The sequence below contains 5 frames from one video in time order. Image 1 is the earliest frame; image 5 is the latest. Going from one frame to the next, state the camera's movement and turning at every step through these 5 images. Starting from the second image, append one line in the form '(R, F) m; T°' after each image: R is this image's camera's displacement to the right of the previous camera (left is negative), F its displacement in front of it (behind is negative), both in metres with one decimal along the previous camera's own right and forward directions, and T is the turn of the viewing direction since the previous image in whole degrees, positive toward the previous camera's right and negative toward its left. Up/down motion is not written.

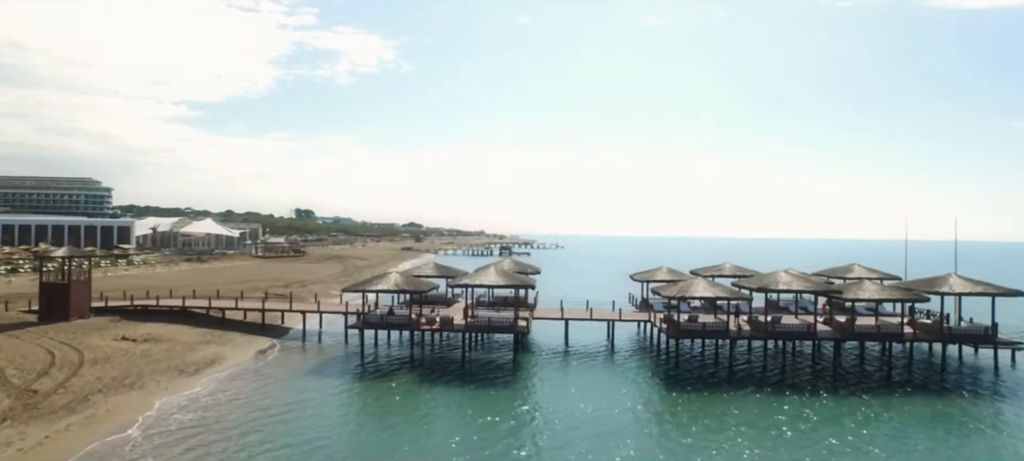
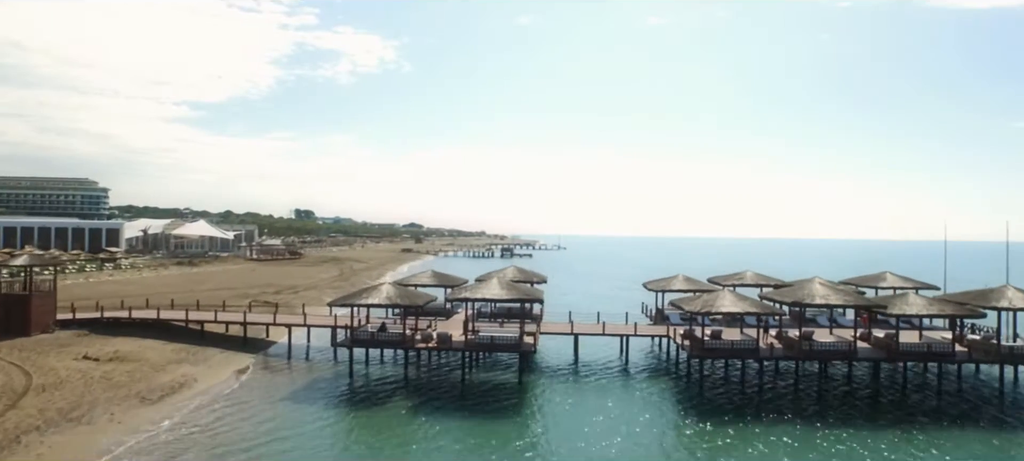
(-0.2, +2.8) m; 0°
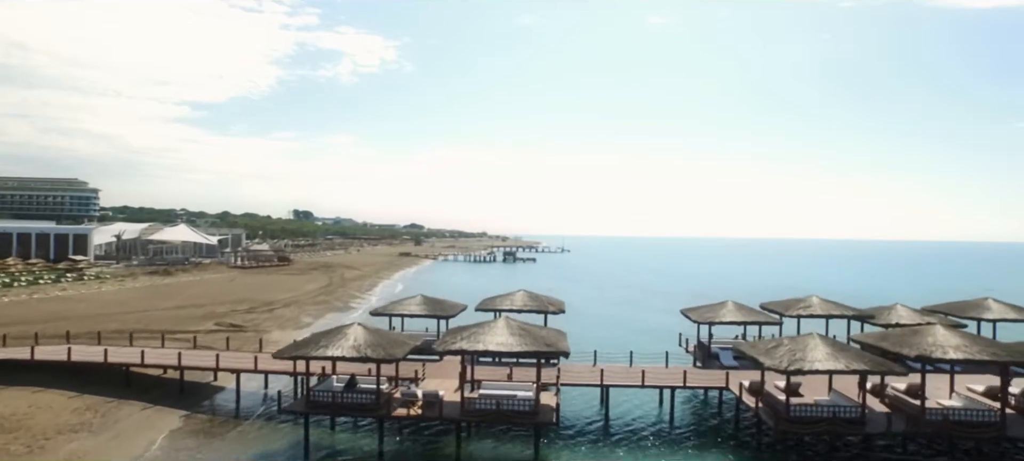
(-0.3, +6.8) m; 0°
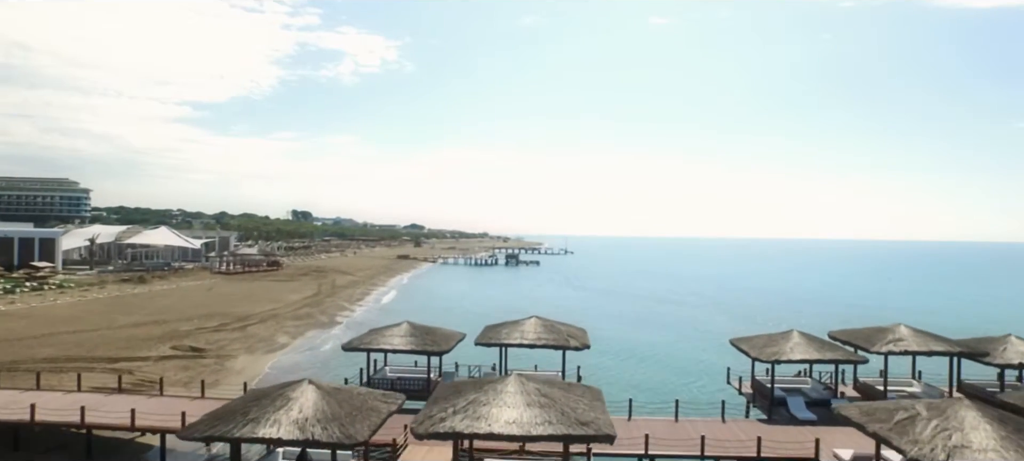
(-0.3, +5.8) m; 0°
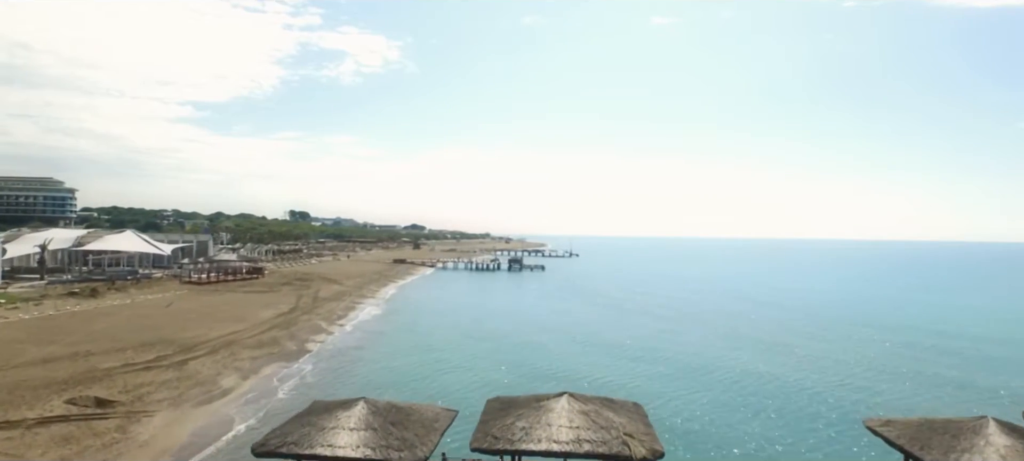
(-0.4, +8.7) m; 0°
